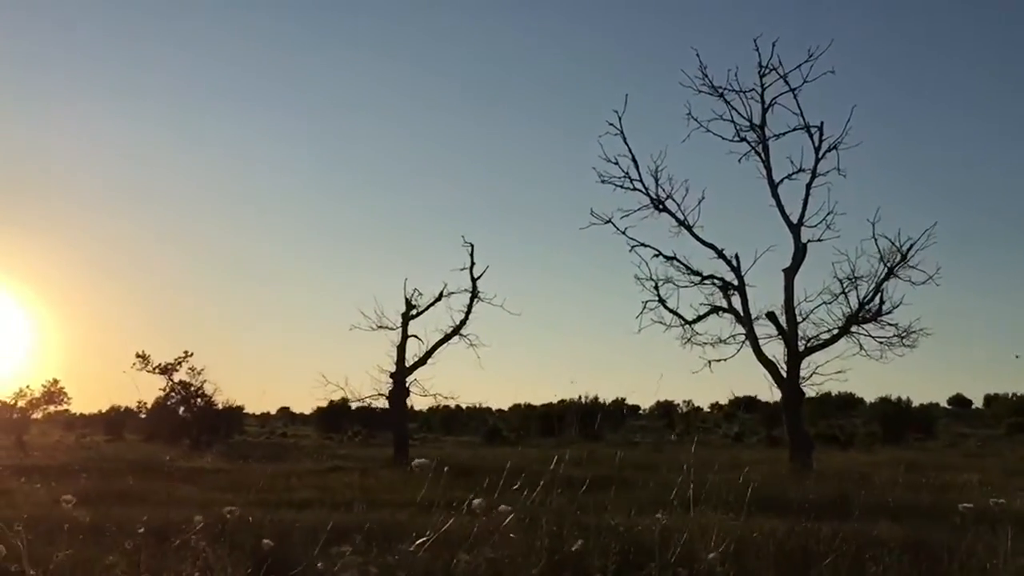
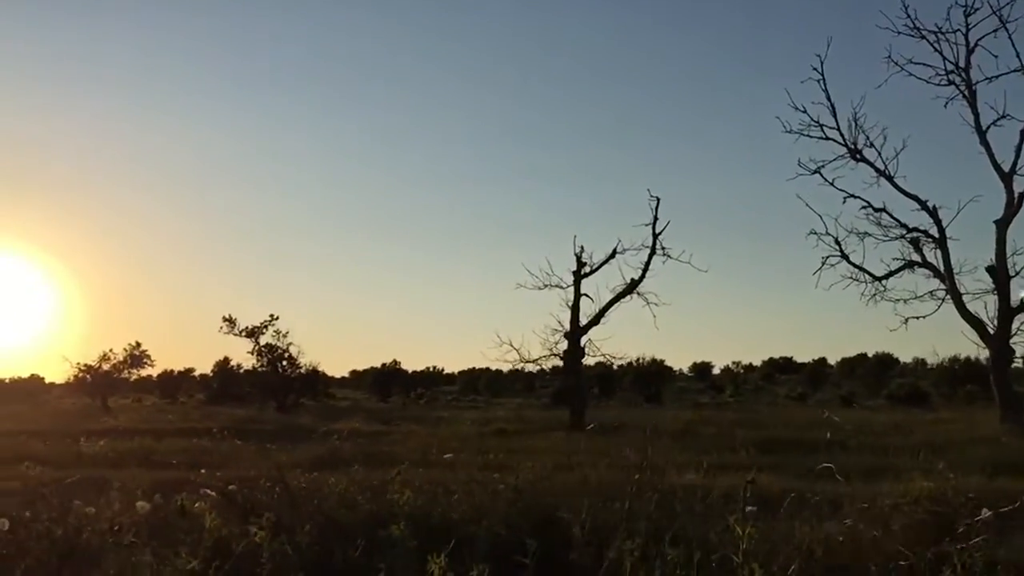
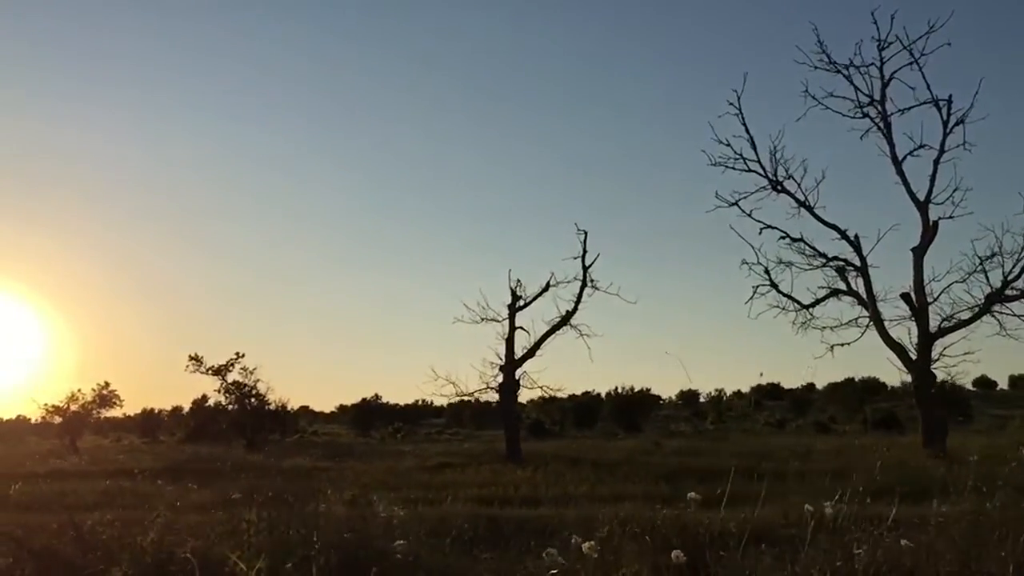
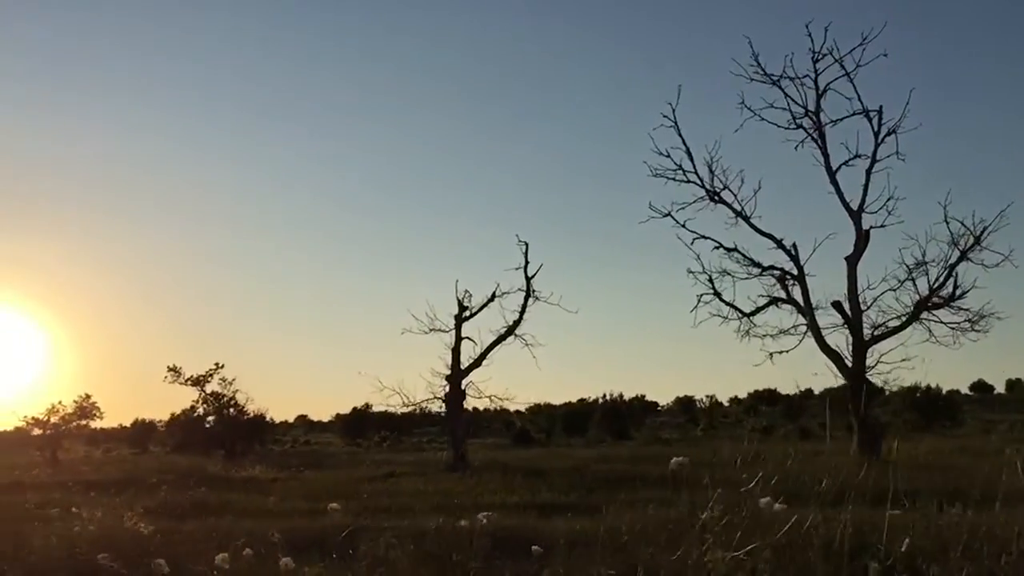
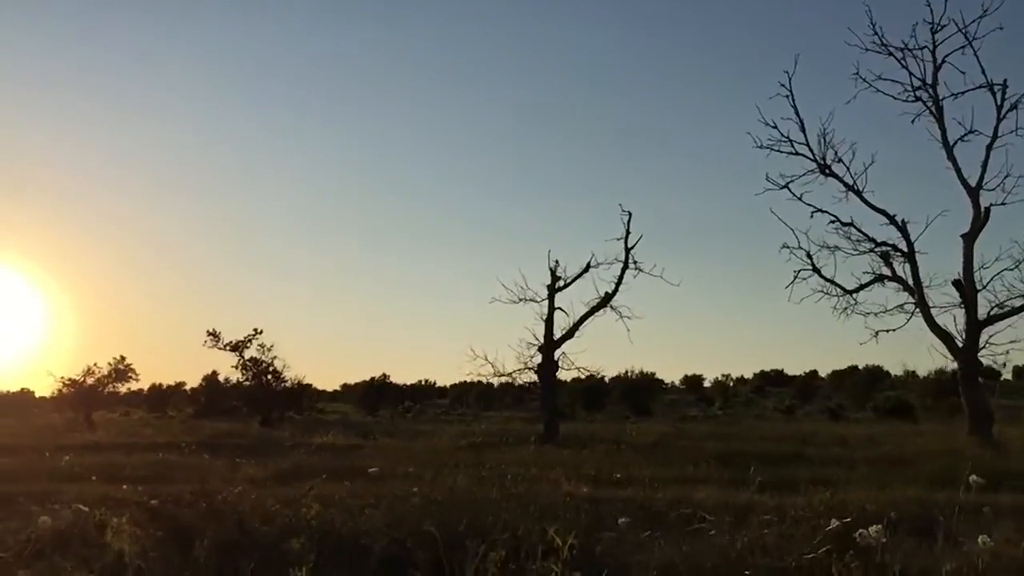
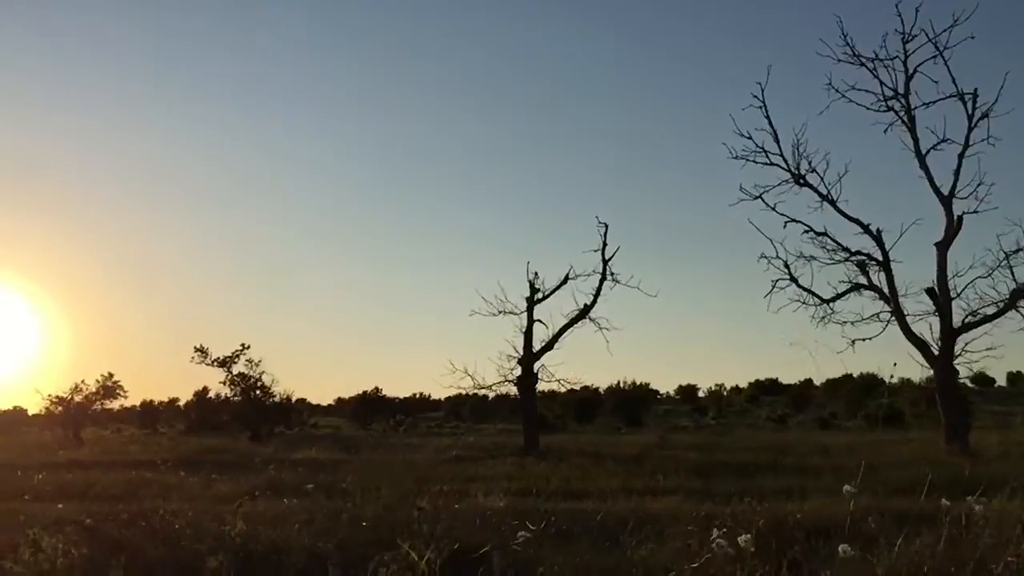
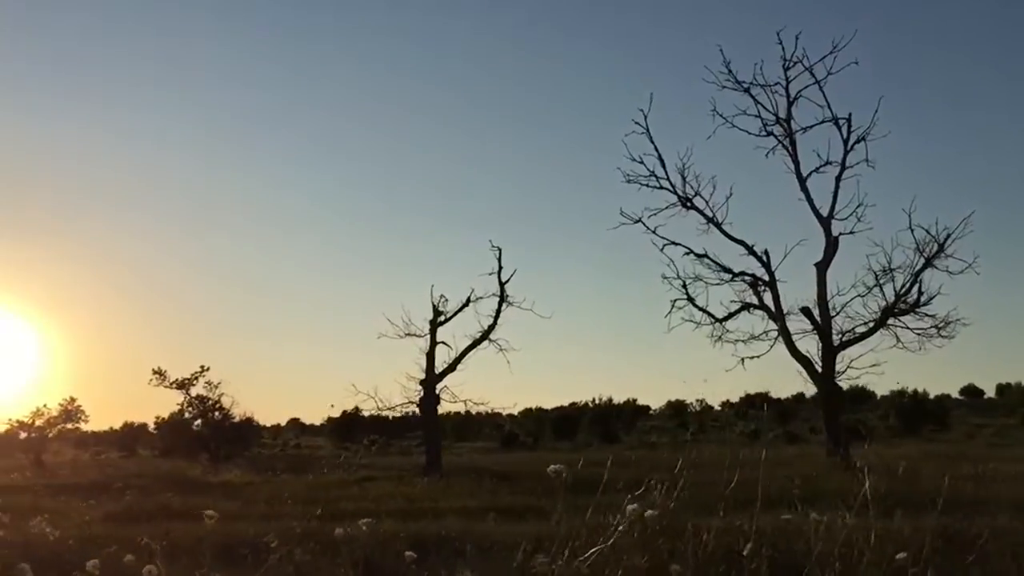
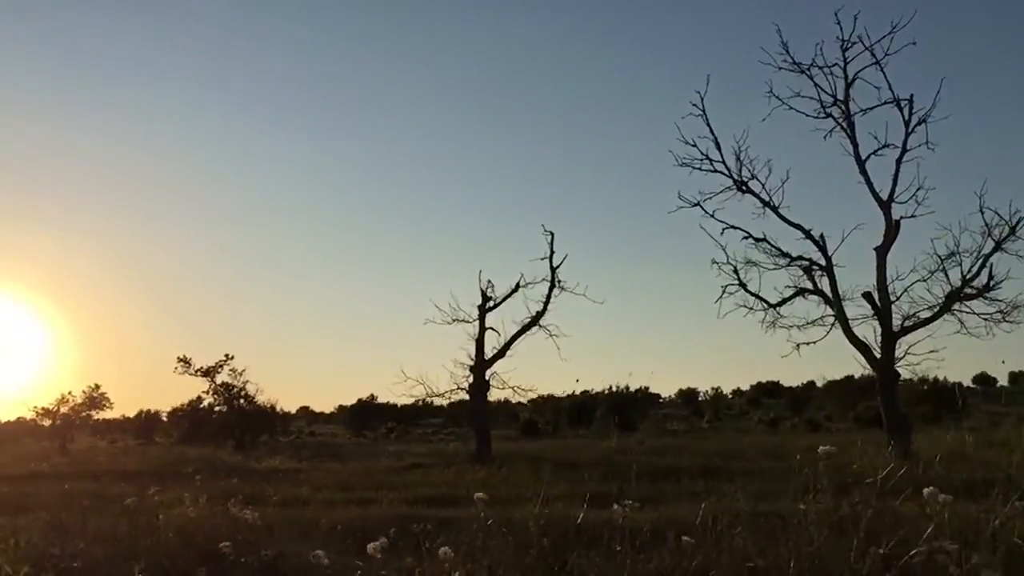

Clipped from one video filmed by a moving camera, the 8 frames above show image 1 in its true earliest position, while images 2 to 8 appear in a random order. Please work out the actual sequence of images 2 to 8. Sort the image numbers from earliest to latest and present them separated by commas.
7, 4, 8, 3, 6, 5, 2
